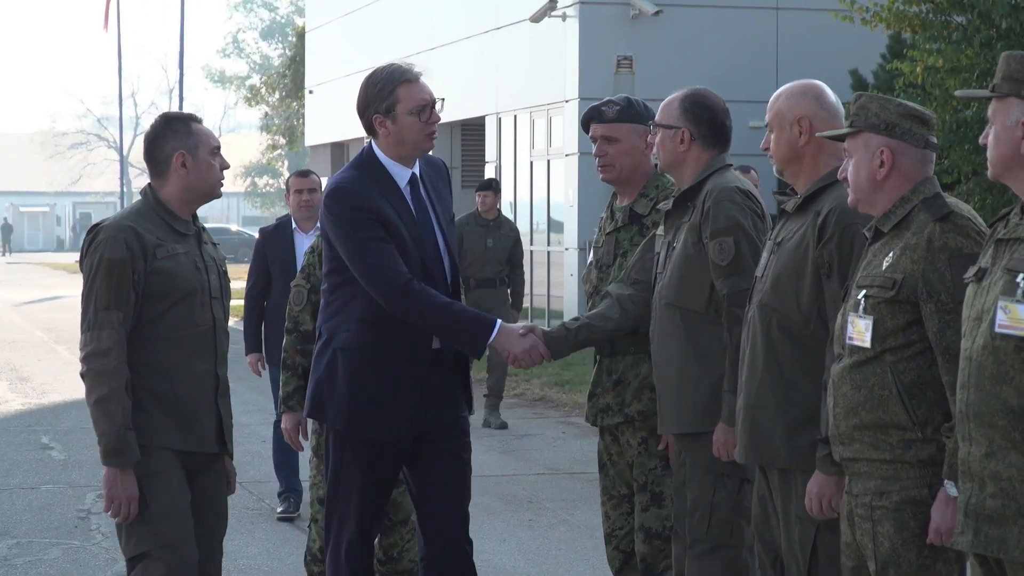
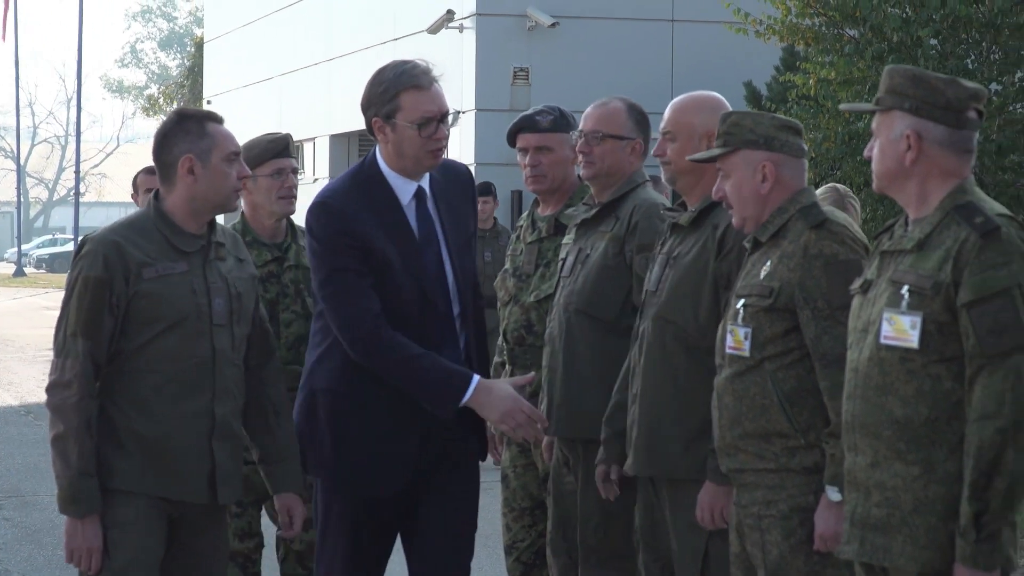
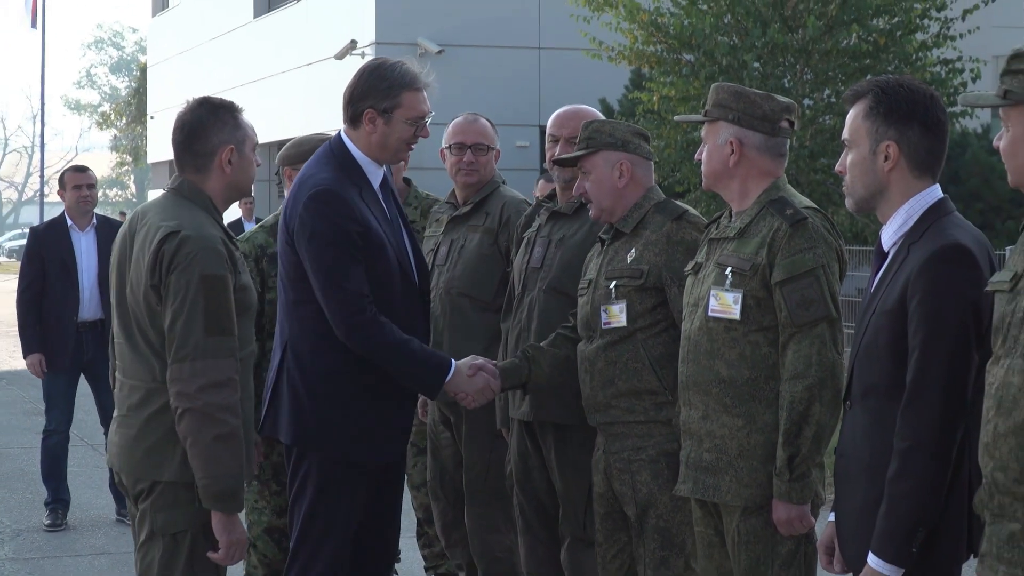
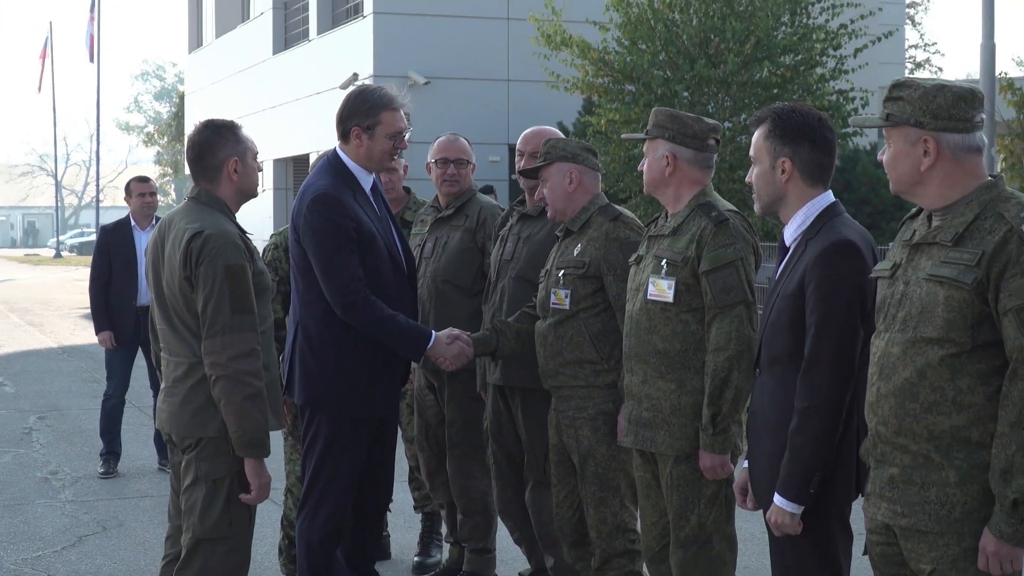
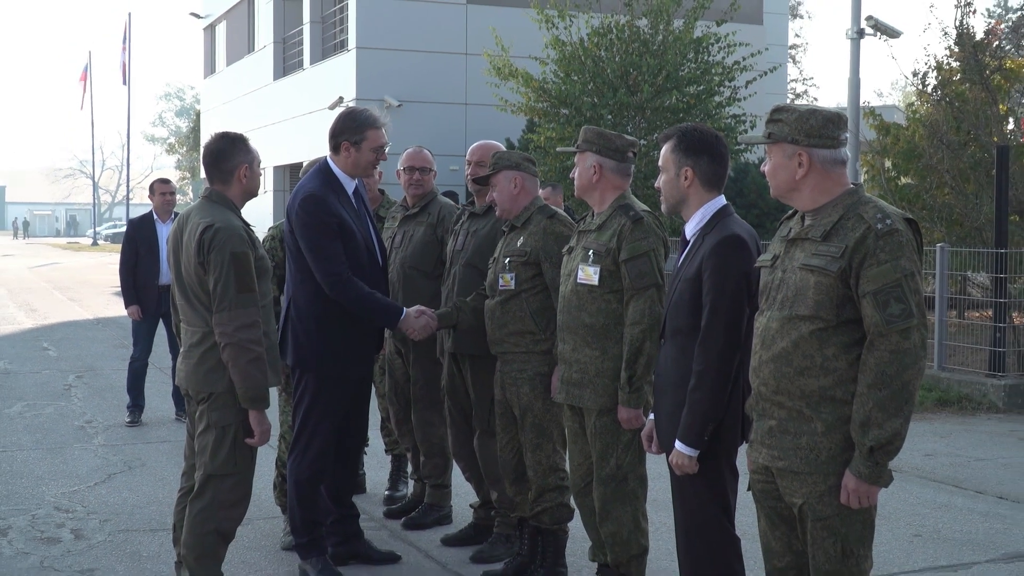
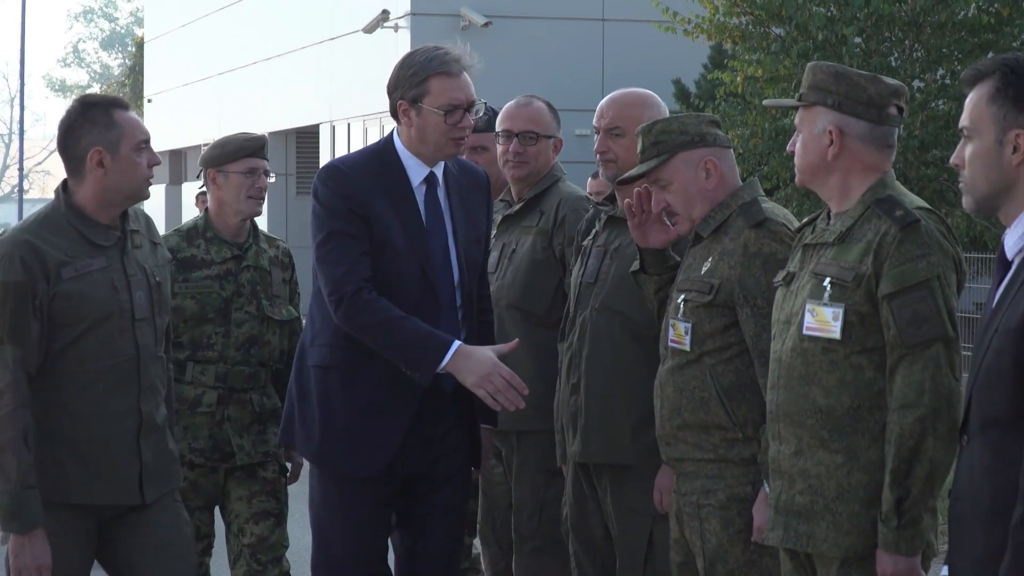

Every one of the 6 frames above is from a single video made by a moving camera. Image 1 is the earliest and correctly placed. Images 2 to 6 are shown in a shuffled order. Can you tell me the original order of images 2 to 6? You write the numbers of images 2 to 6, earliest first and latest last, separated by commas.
2, 6, 3, 4, 5
